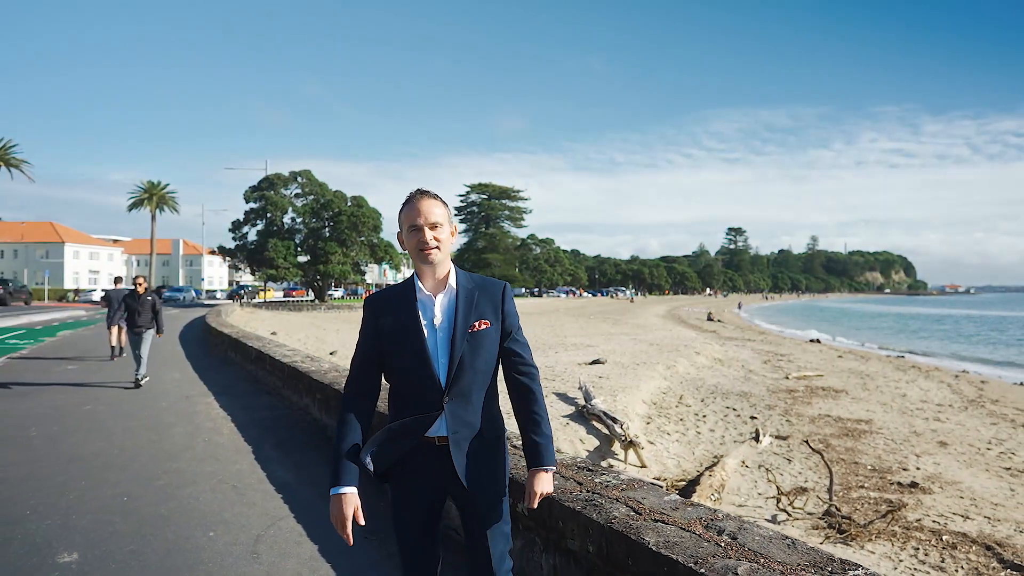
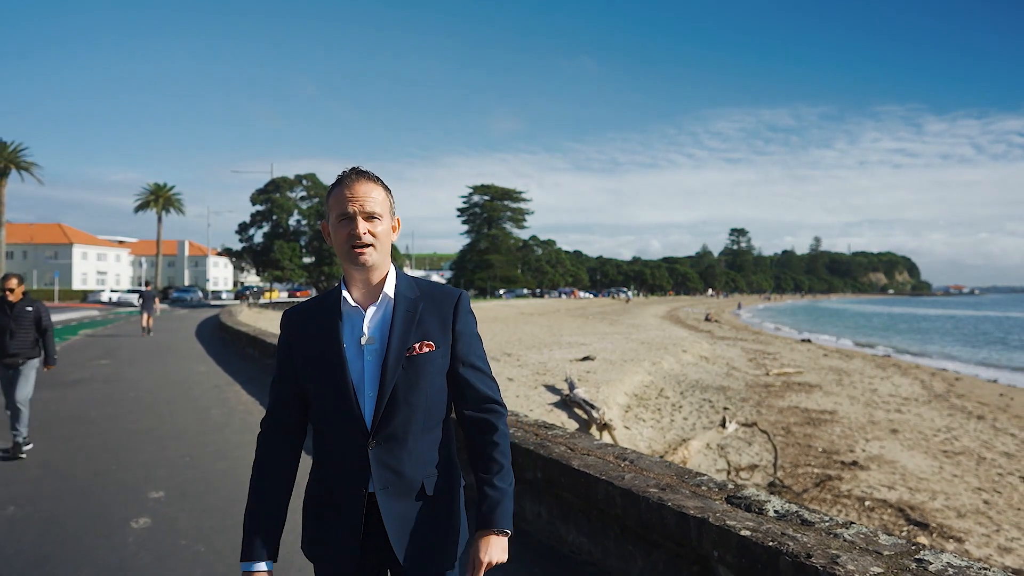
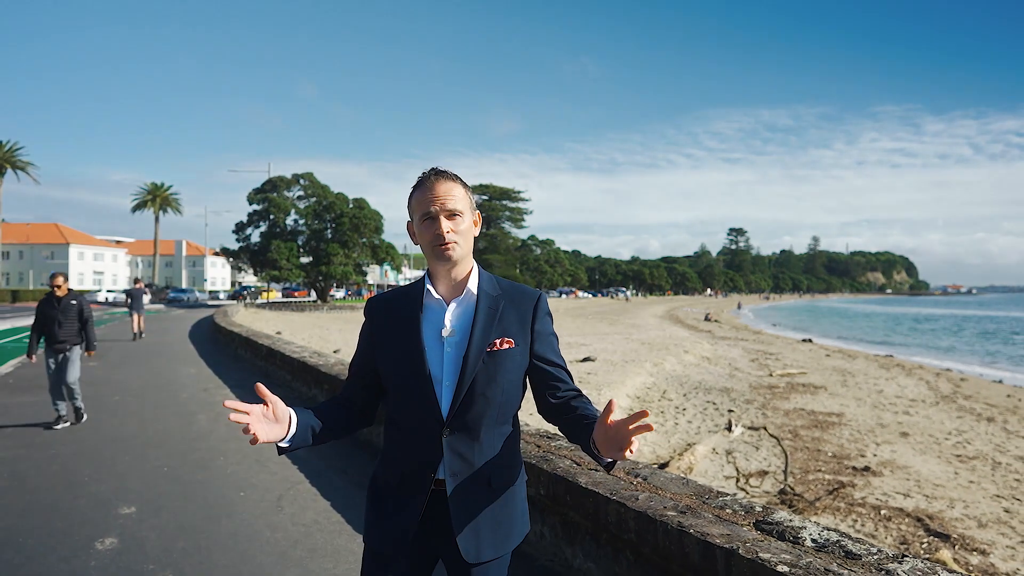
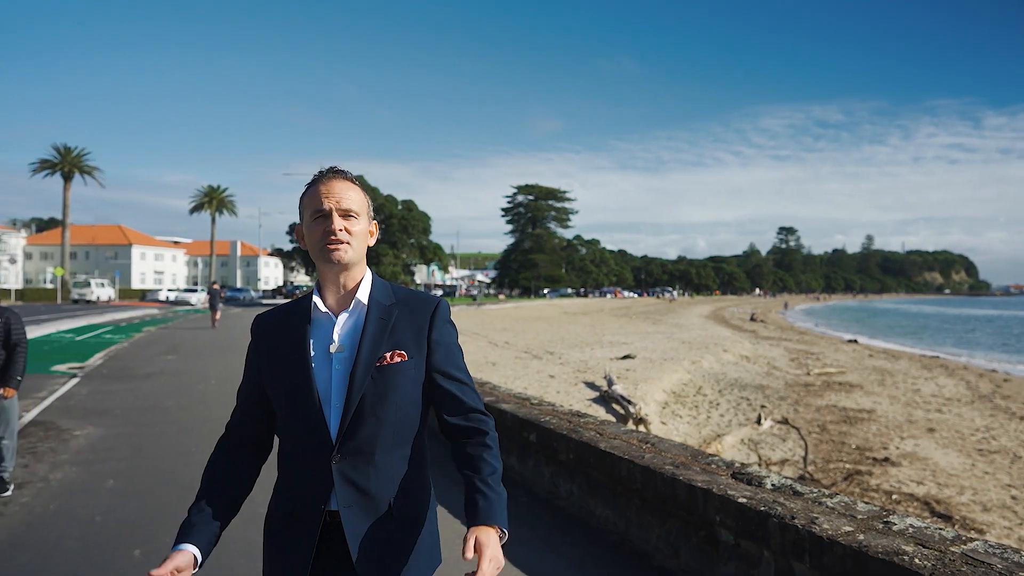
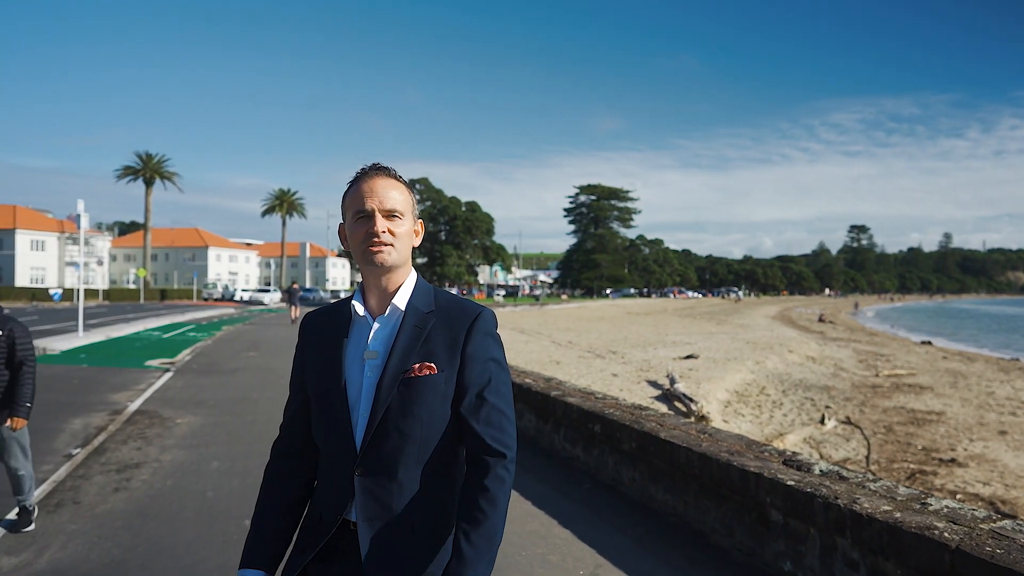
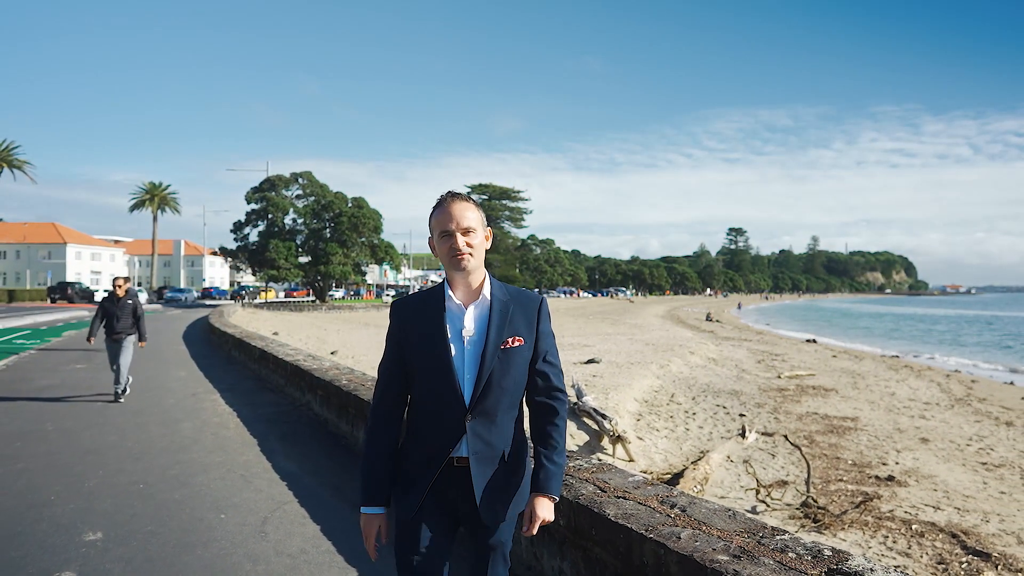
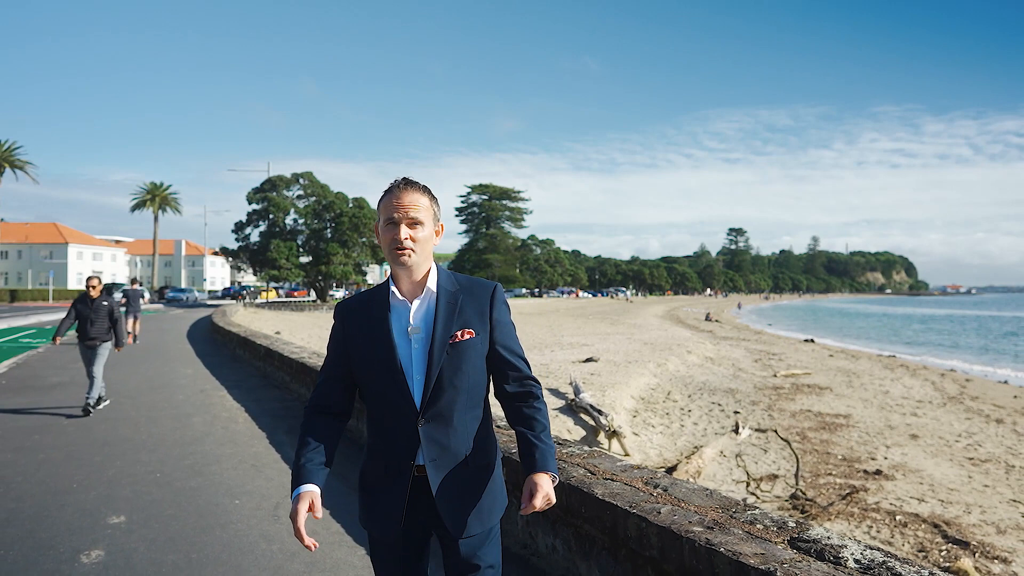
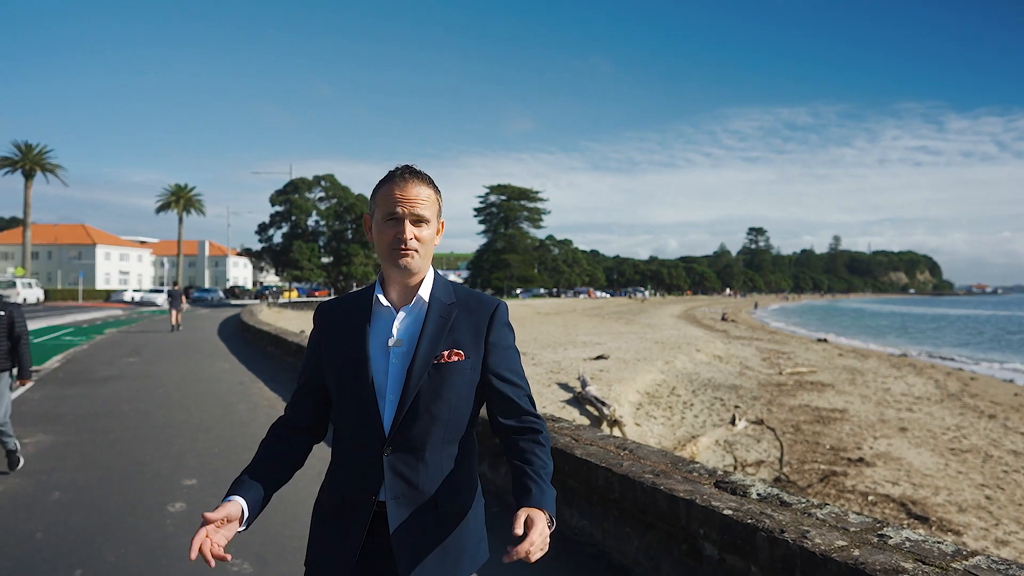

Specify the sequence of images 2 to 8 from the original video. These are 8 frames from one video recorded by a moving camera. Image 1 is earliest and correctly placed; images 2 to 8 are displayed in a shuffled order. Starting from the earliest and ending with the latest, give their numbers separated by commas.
6, 7, 3, 2, 8, 4, 5
